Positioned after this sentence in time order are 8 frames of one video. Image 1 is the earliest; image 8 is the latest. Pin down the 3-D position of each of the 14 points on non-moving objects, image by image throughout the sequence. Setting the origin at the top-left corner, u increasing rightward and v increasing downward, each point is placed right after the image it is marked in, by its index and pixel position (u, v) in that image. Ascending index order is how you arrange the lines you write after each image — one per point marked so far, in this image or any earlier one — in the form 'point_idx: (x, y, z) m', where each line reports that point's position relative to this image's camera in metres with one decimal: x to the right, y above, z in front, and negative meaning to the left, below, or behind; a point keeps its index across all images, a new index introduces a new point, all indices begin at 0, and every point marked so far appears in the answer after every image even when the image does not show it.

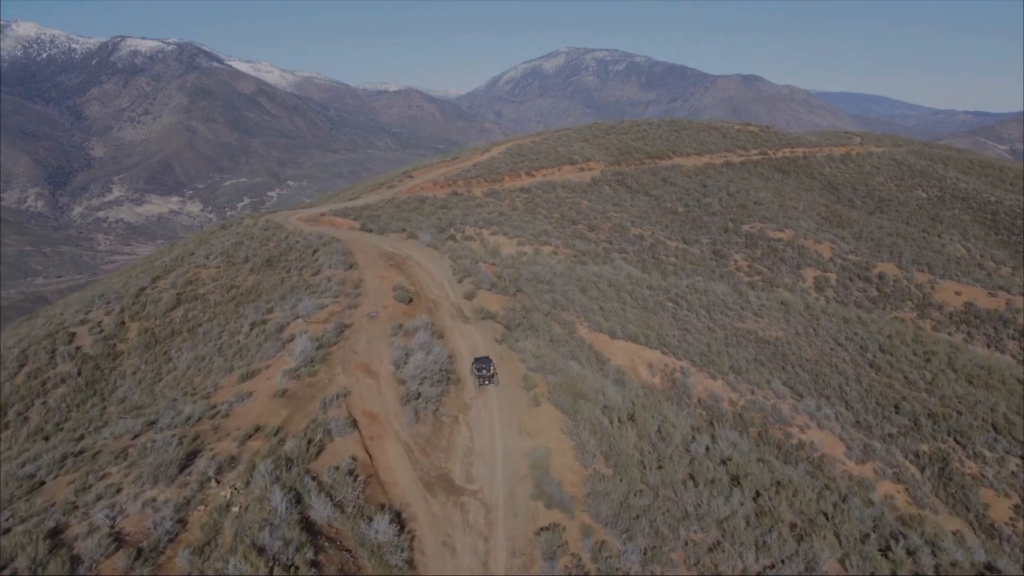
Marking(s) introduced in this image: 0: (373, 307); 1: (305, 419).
0: (-3.6, -0.5, +19.1) m
1: (-3.6, -2.3, +12.8) m
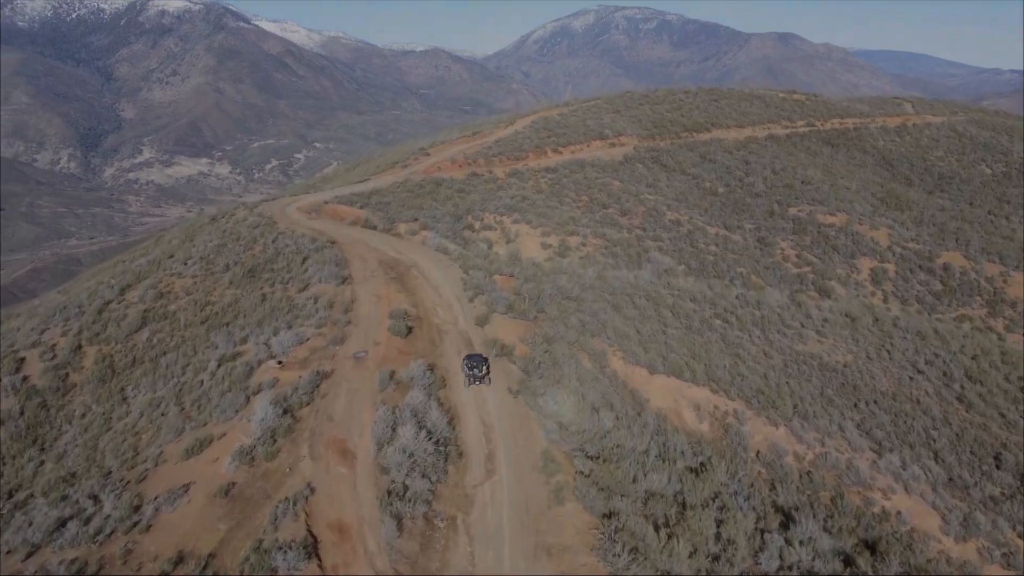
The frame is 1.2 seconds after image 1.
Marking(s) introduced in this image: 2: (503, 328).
0: (-3.2, -1.2, +15.8) m
1: (-3.5, -3.3, +9.5) m
2: (-0.2, -1.0, +17.7) m
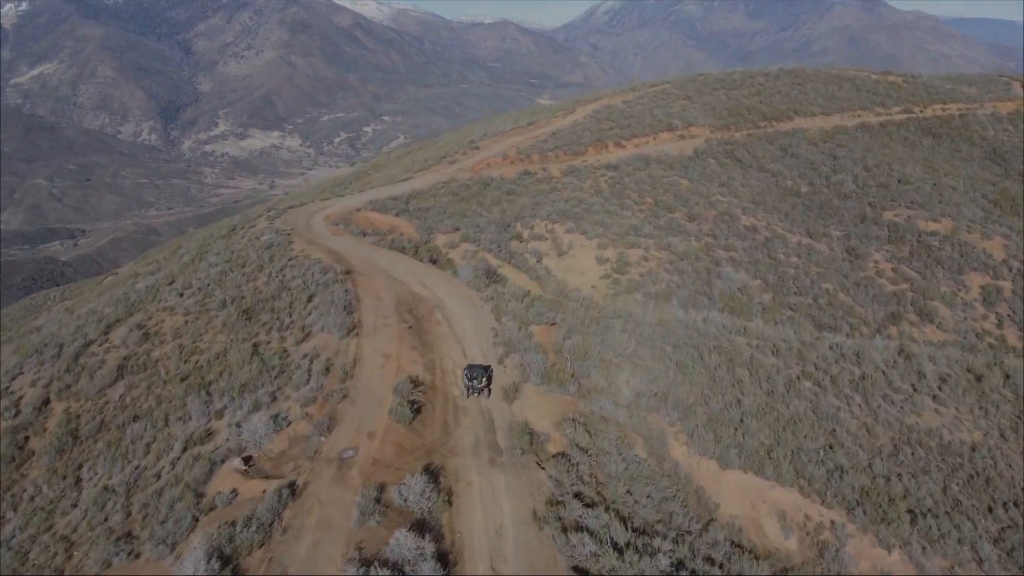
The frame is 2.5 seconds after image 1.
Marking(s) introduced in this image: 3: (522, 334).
0: (-2.7, -2.5, +12.5) m
1: (-3.5, -4.8, +6.4) m
2: (+0.5, -2.2, +14.2) m
3: (+0.2, -1.0, +16.4) m
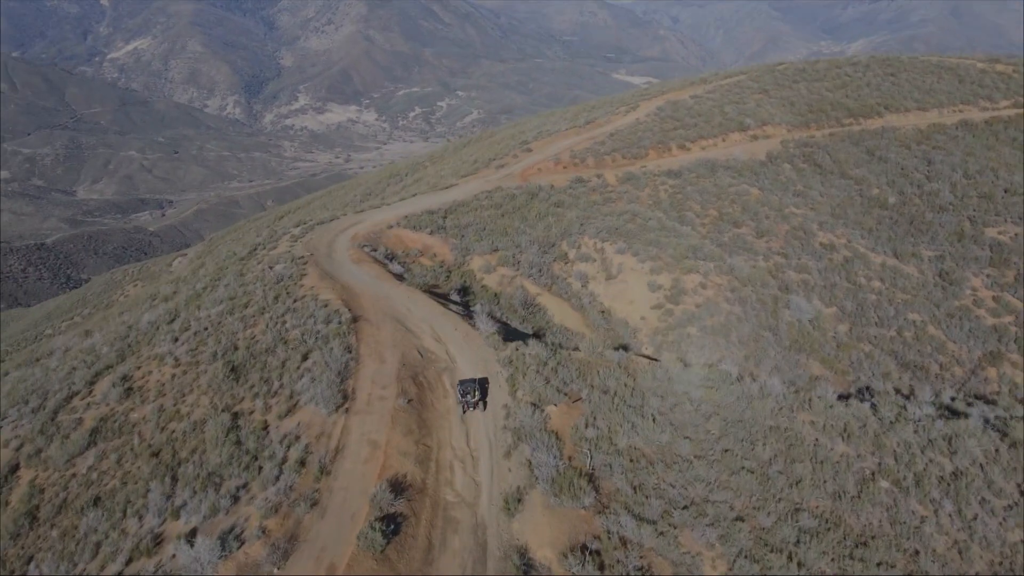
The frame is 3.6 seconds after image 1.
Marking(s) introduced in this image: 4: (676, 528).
0: (-2.8, -3.9, +10.5) m
1: (-4.3, -6.4, +4.5) m
2: (+0.5, -3.7, +11.8) m
3: (+0.5, -2.5, +14.0) m
4: (+2.8, -3.9, +12.4) m
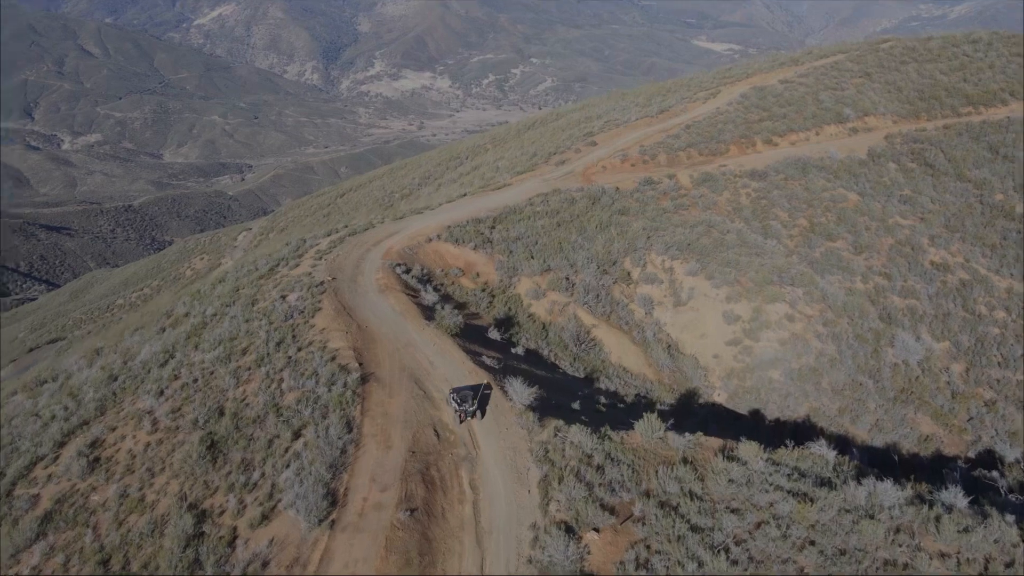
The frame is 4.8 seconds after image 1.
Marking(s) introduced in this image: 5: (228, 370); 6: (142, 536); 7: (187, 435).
0: (-2.8, -5.3, +7.6) m
1: (-4.8, -8.0, +1.9) m
2: (+0.6, -5.2, +8.6) m
3: (+0.9, -3.8, +10.7) m
4: (+3.0, -5.4, +9.1) m
5: (-5.9, -1.7, +15.4) m
6: (-5.9, -3.9, +11.8) m
7: (-6.1, -2.7, +13.7) m
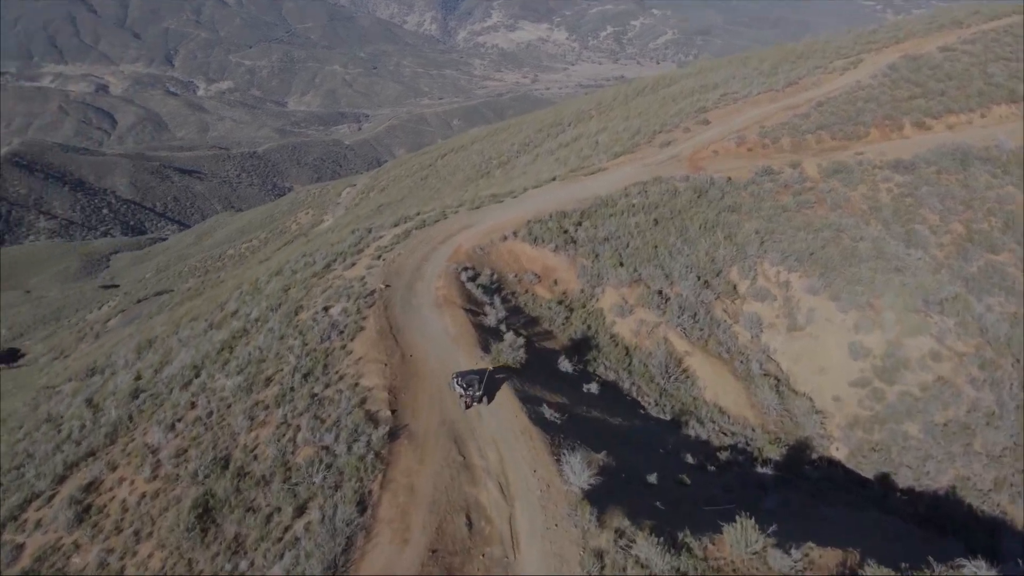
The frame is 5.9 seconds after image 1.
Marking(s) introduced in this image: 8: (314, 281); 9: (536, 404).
0: (-3.0, -6.3, +5.4) m
1: (-6.0, -9.2, +0.3) m
2: (+0.6, -6.3, +5.9) m
3: (+1.2, -4.8, +7.9) m
4: (+3.0, -6.7, +6.0) m
5: (-4.8, -2.1, +13.3) m
6: (-5.4, -4.5, +9.9) m
7: (-5.2, -3.2, +11.8) m
8: (-5.1, +0.2, +19.1) m
9: (+0.5, -2.1, +13.7) m
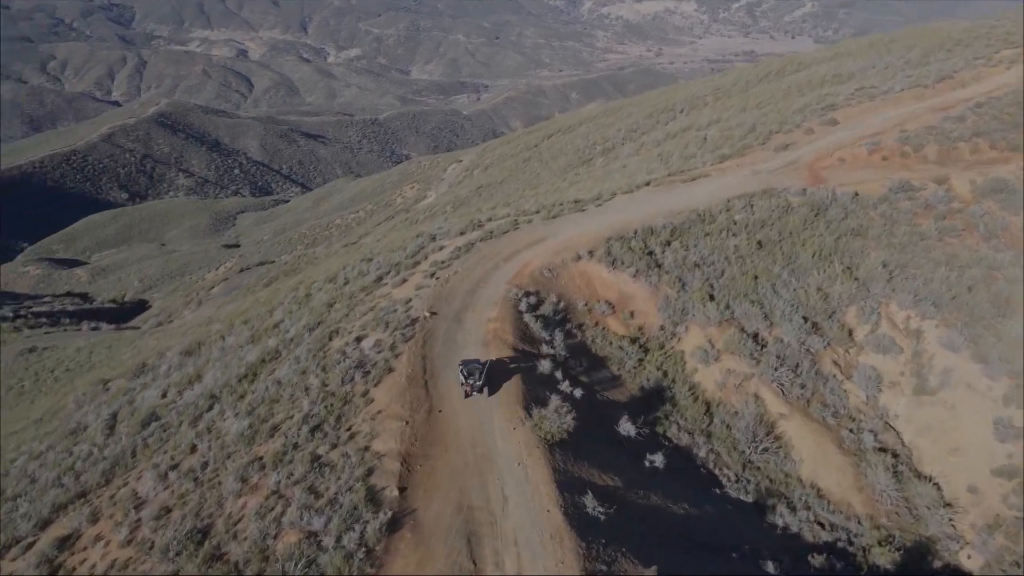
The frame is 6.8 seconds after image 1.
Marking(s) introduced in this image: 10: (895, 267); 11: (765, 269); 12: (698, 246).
0: (-3.8, -7.3, +3.7) m
1: (-7.7, -10.1, -0.8) m
2: (-0.3, -7.5, +3.7) m
3: (+0.7, -6.0, +5.5) m
4: (+2.1, -8.0, +3.5) m
5: (-4.2, -2.7, +11.6) m
6: (-5.5, -5.2, +8.4) m
7: (-5.0, -3.8, +10.2) m
8: (-3.5, -0.2, +17.2) m
9: (+1.0, -3.1, +11.2) m
10: (+9.7, +0.4, +18.3) m
11: (+6.4, +0.5, +18.3) m
12: (+5.0, +1.1, +19.2) m
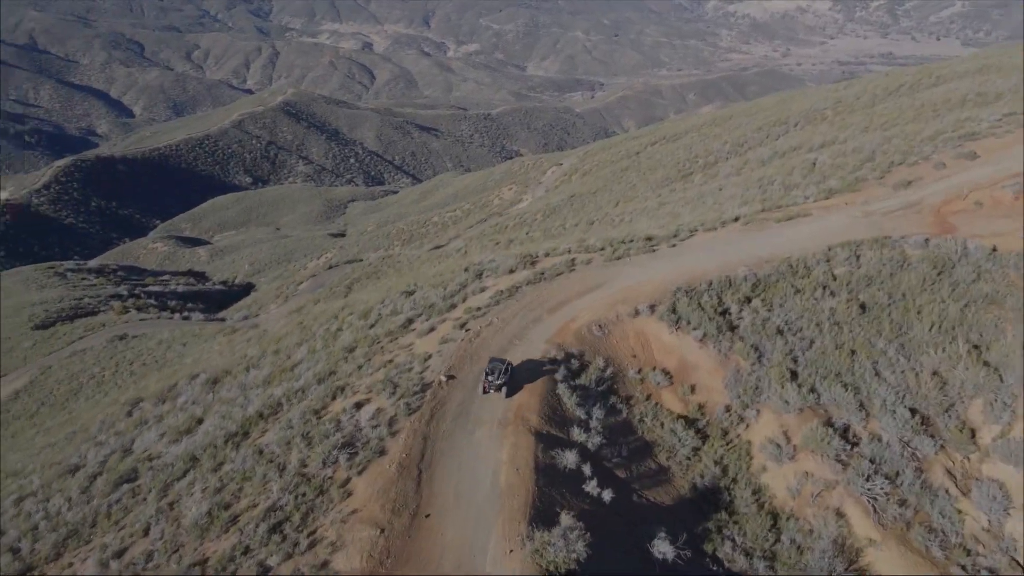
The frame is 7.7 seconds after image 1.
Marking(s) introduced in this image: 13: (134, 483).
0: (-5.3, -8.2, +2.0) m
1: (-10.0, -10.8, -1.9) m
2: (-1.8, -8.6, +1.5) m
3: (-0.5, -7.2, +3.1) m
4: (+0.5, -9.3, +1.0) m
5: (-4.3, -3.6, +9.9) m
6: (-6.2, -6.0, +6.9) m
7: (-5.3, -4.7, +8.6) m
8: (-2.7, -1.1, +15.3) m
9: (+0.8, -4.3, +8.7) m
10: (+10.6, -1.4, +14.5) m
11: (+7.3, -1.1, +15.0) m
12: (+6.1, -0.4, +16.0) m
13: (-6.4, -3.3, +12.6) m
